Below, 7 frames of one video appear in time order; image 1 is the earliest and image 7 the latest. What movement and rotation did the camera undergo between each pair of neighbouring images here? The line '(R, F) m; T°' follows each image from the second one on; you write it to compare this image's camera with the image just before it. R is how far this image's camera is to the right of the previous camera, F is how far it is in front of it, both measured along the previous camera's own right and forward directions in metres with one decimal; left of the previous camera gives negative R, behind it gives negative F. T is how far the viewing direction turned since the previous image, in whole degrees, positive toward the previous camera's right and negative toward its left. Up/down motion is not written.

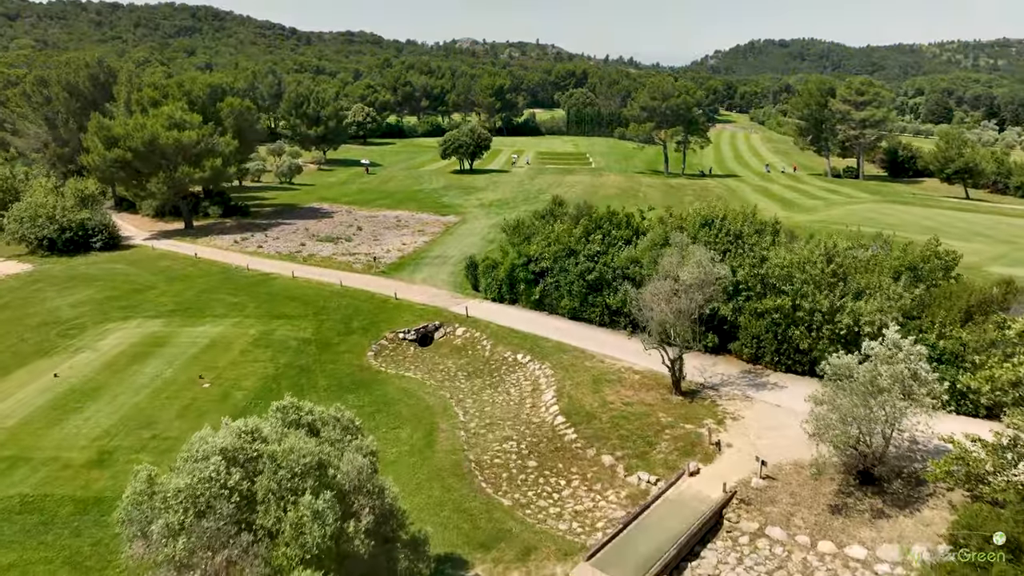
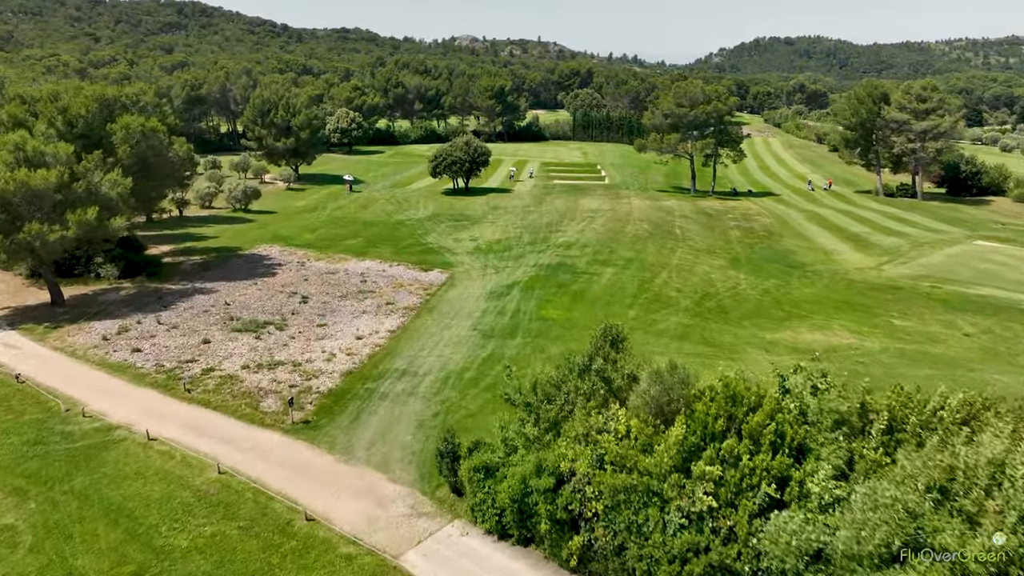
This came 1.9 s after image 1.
(-0.2, +12.9) m; 0°
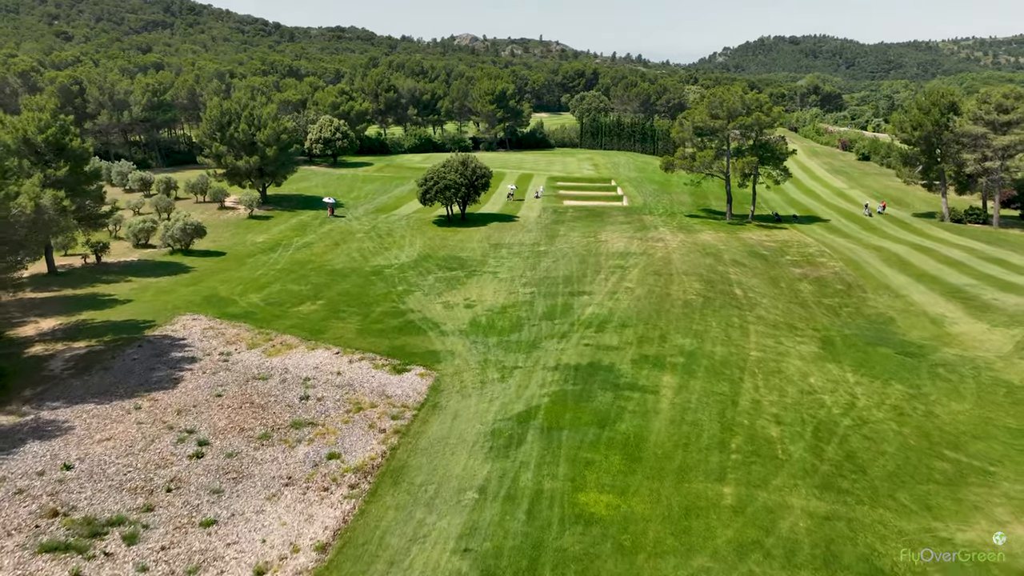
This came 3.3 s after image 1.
(-0.5, +12.0) m; 0°
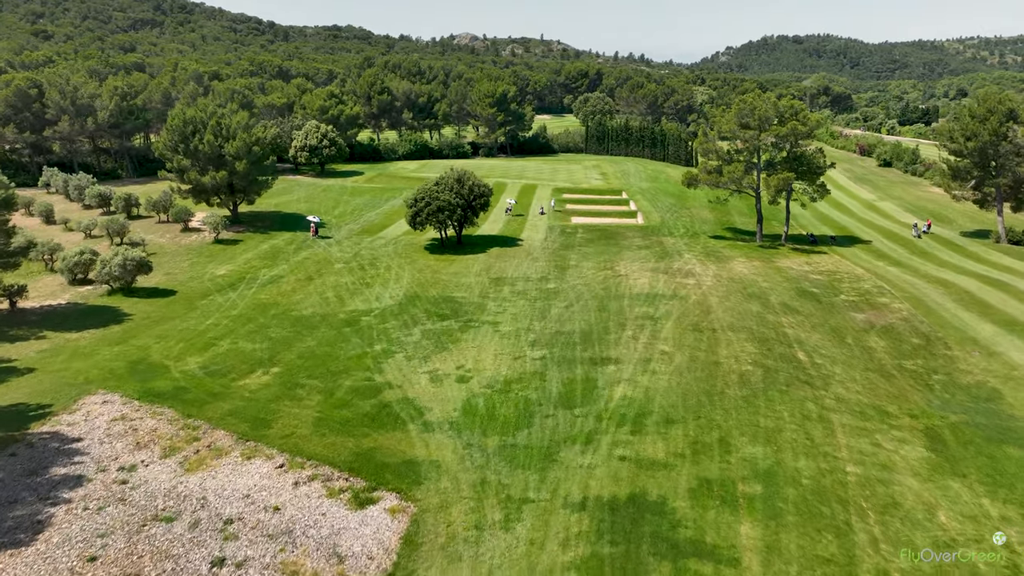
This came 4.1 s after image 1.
(-0.2, +7.9) m; 0°
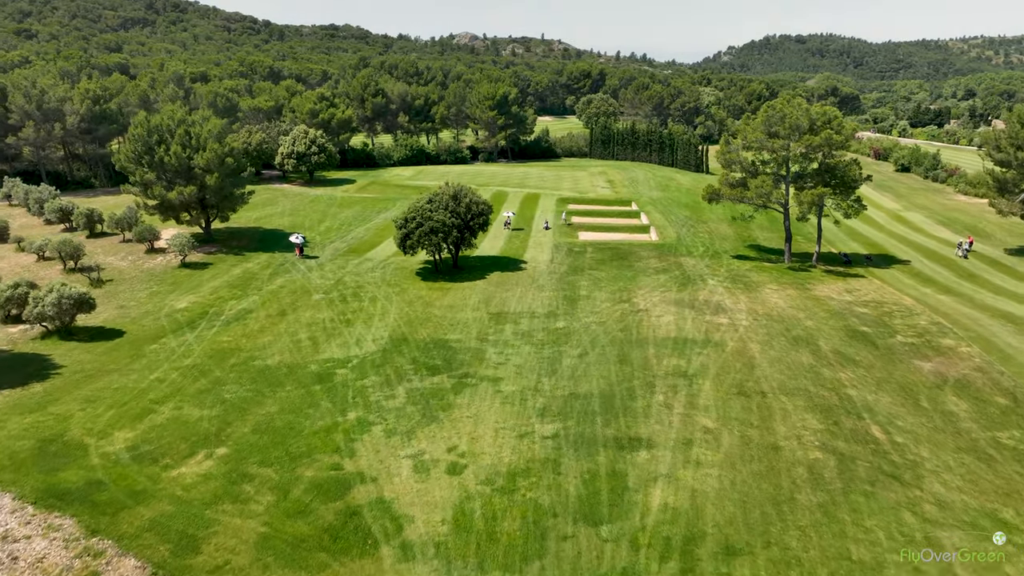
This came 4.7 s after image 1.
(-0.2, +6.1) m; 0°
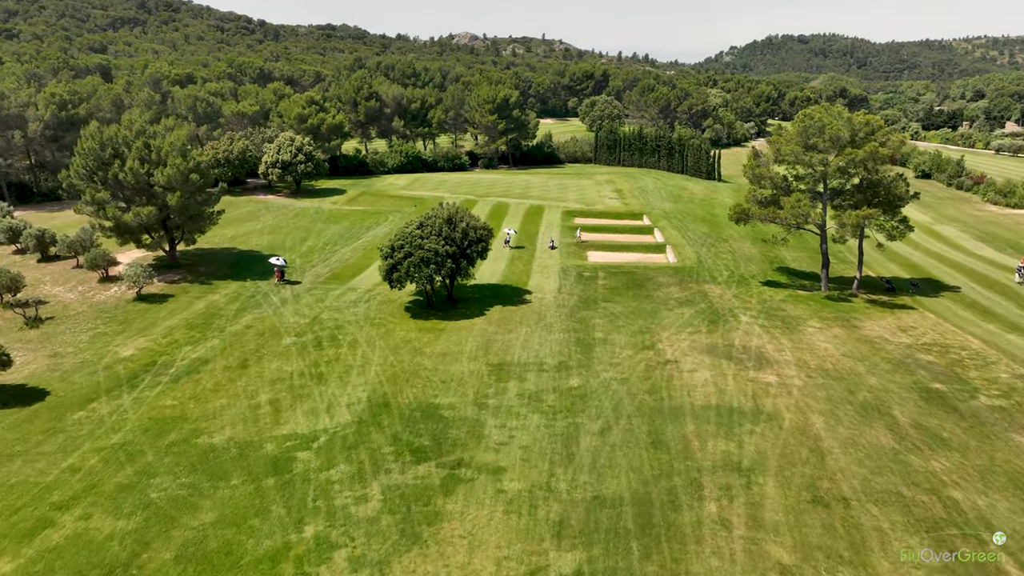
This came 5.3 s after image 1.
(-0.2, +6.3) m; 0°
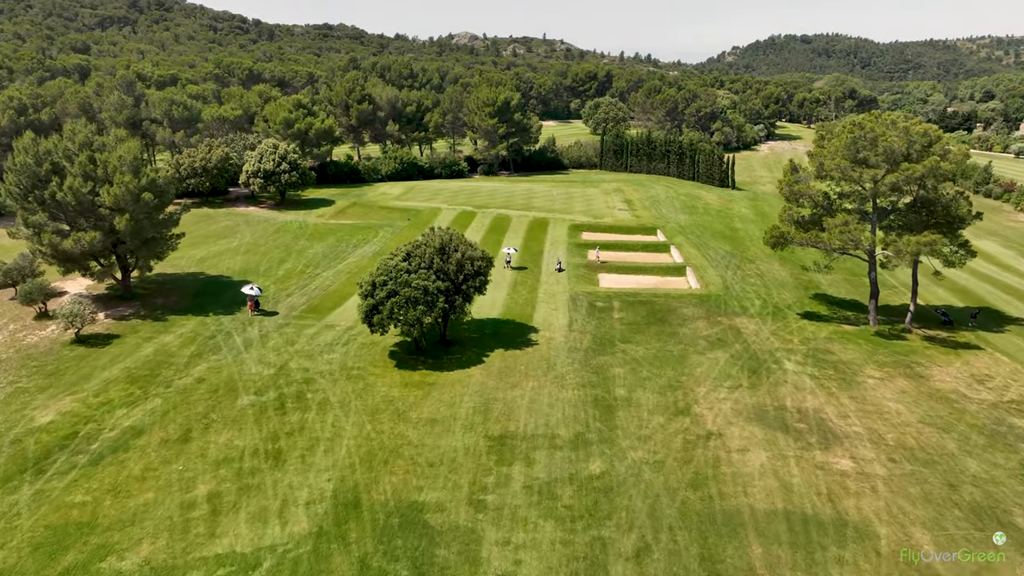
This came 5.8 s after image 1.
(-0.2, +6.5) m; 0°
